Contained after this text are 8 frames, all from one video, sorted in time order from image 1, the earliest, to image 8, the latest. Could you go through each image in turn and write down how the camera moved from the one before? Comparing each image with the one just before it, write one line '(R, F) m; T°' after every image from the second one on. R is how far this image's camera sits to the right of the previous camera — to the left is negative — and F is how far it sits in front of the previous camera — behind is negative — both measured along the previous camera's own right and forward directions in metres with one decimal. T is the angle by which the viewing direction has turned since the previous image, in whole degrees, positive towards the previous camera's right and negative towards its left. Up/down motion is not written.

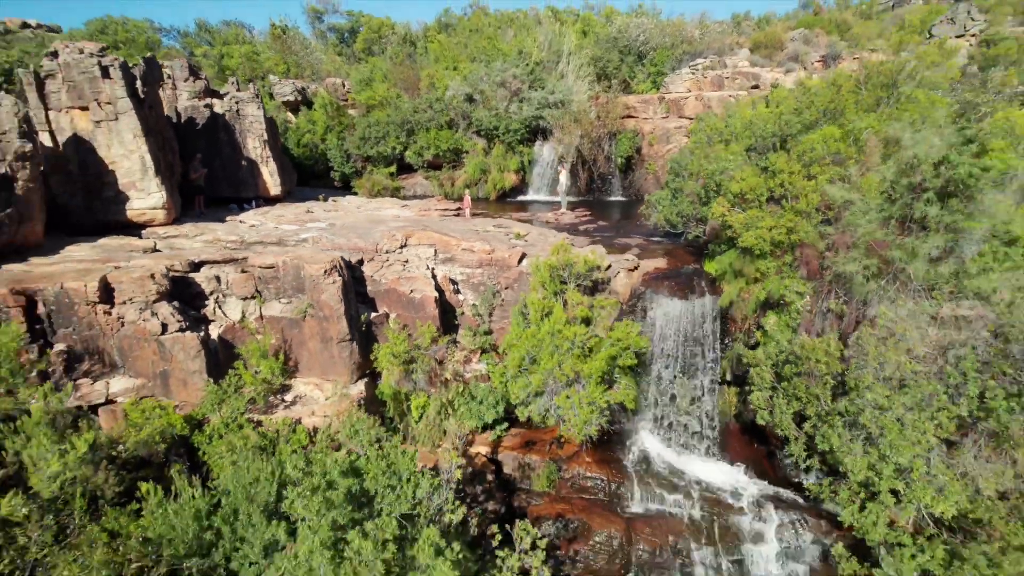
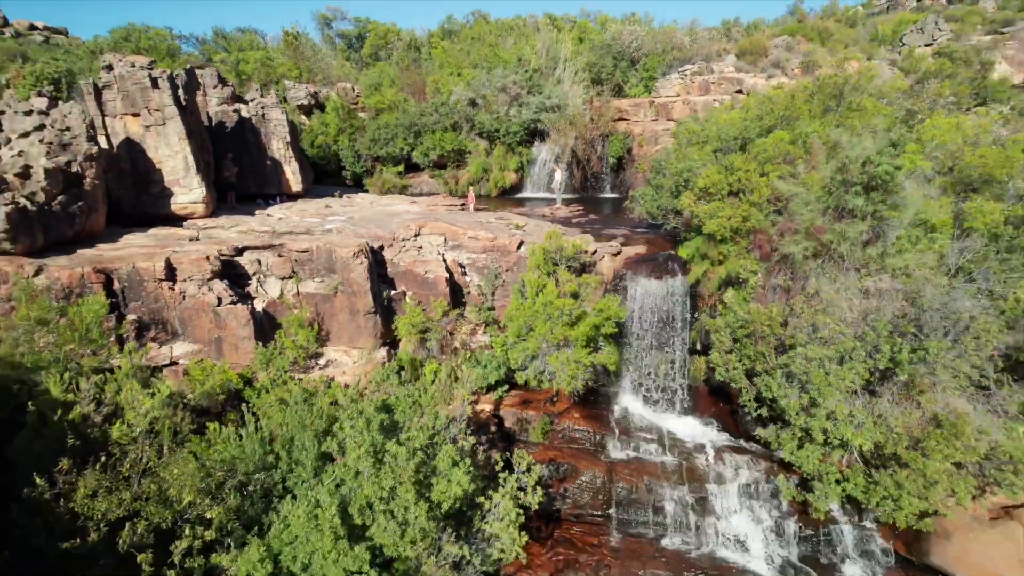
(0.0, -1.2) m; 0°
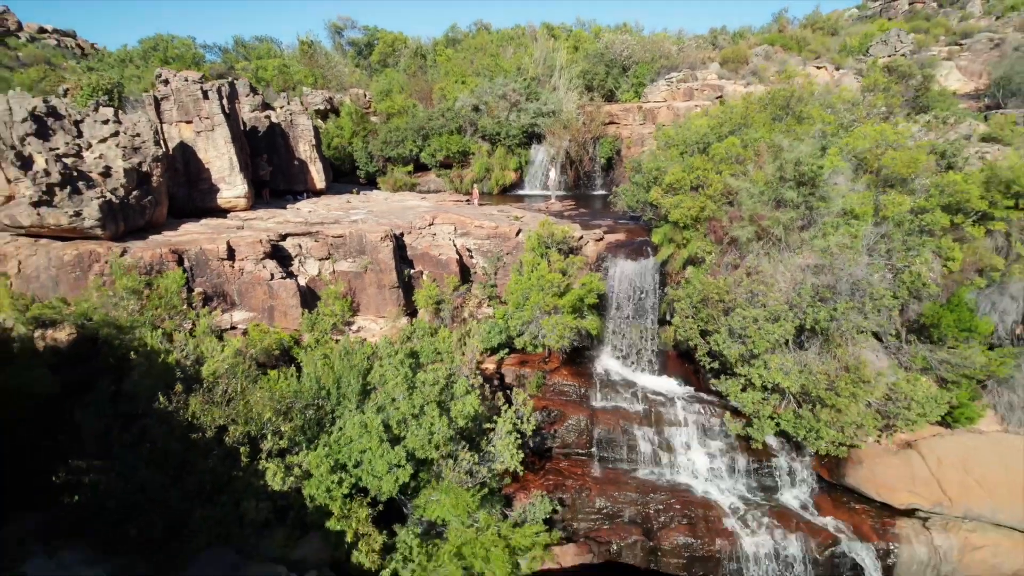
(0.0, -1.6) m; 0°
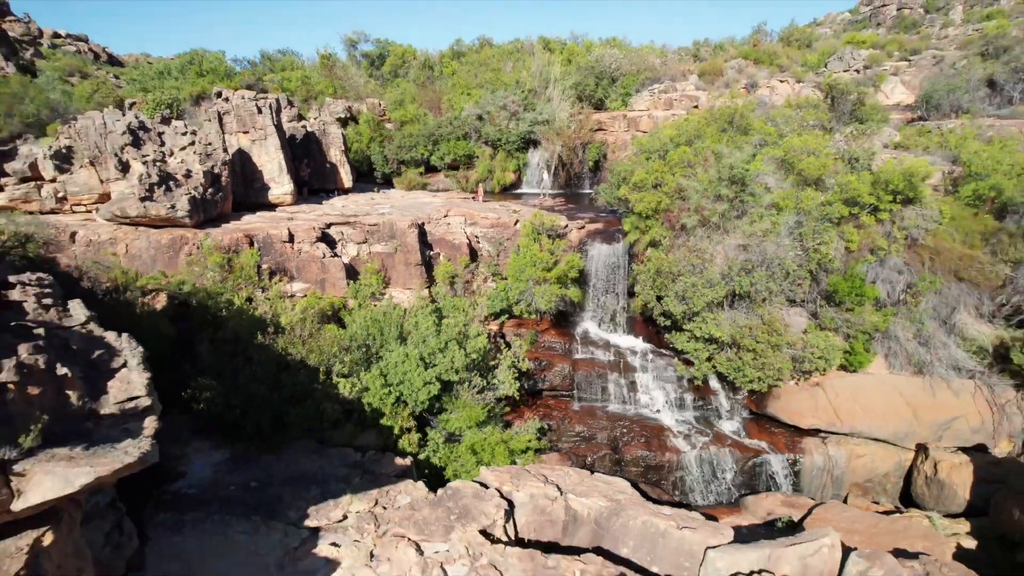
(0.0, -2.5) m; 0°
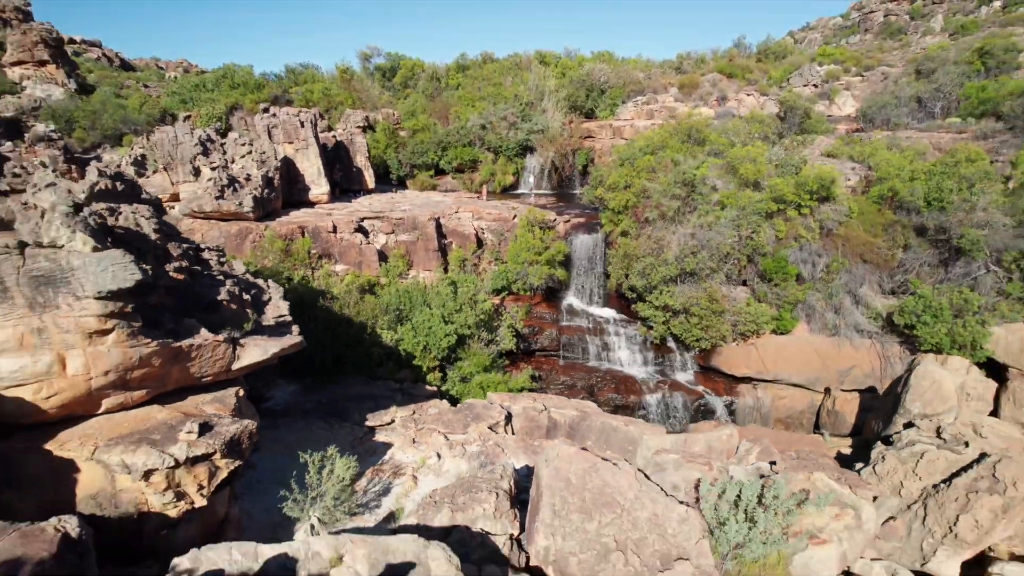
(0.0, -2.9) m; 0°
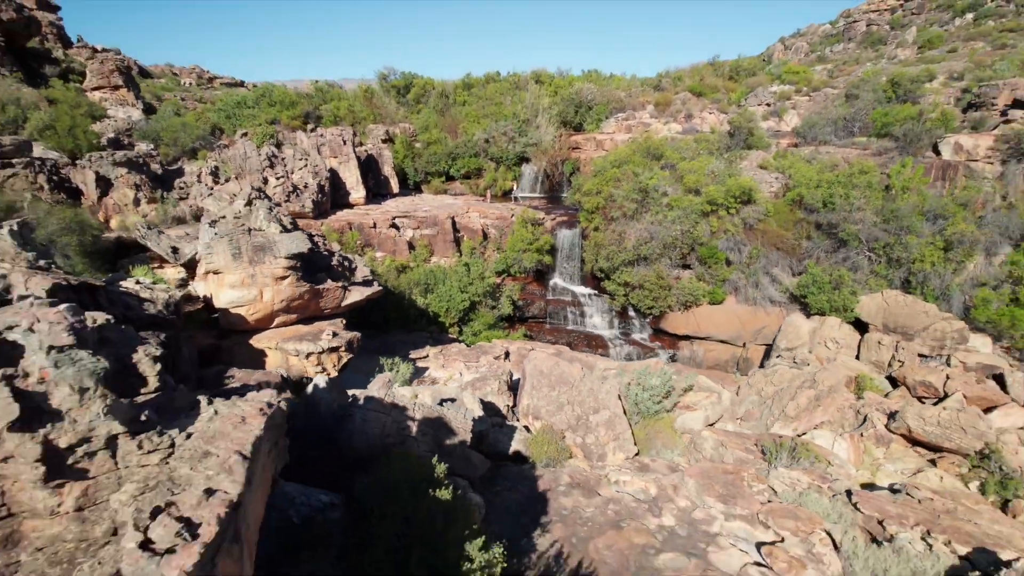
(0.0, -4.4) m; 0°
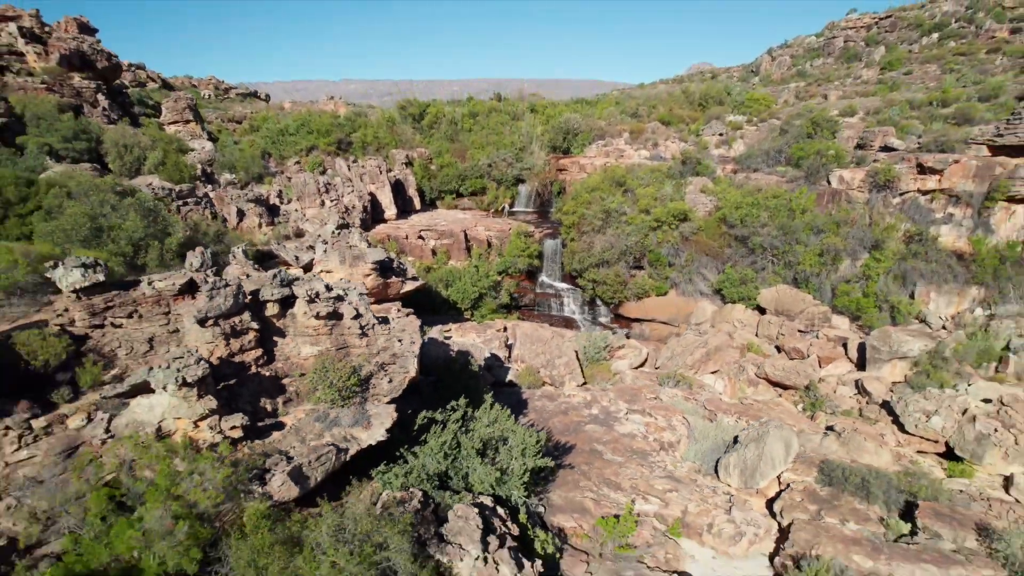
(+0.1, -6.1) m; 0°
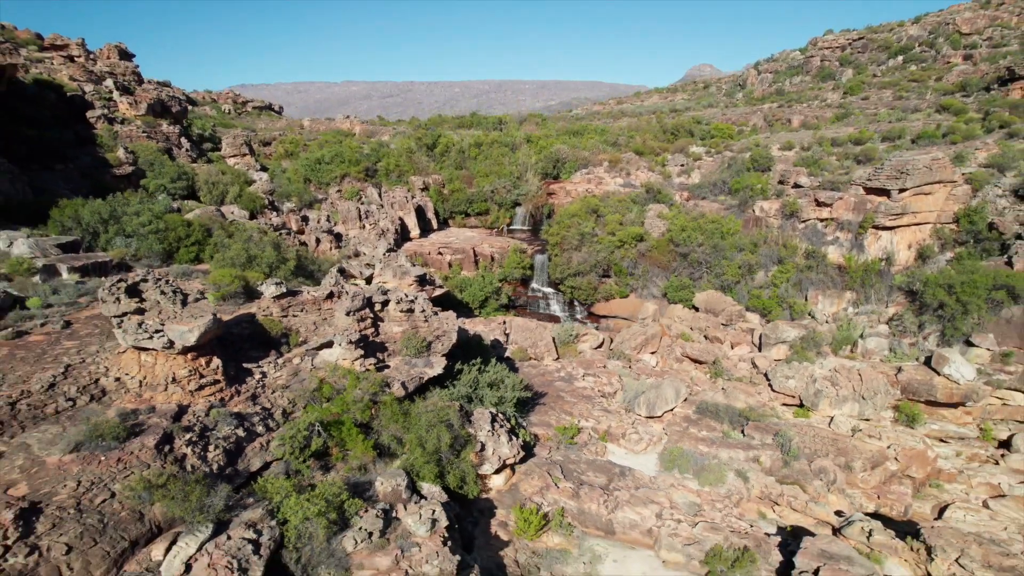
(+0.1, -7.2) m; 0°
